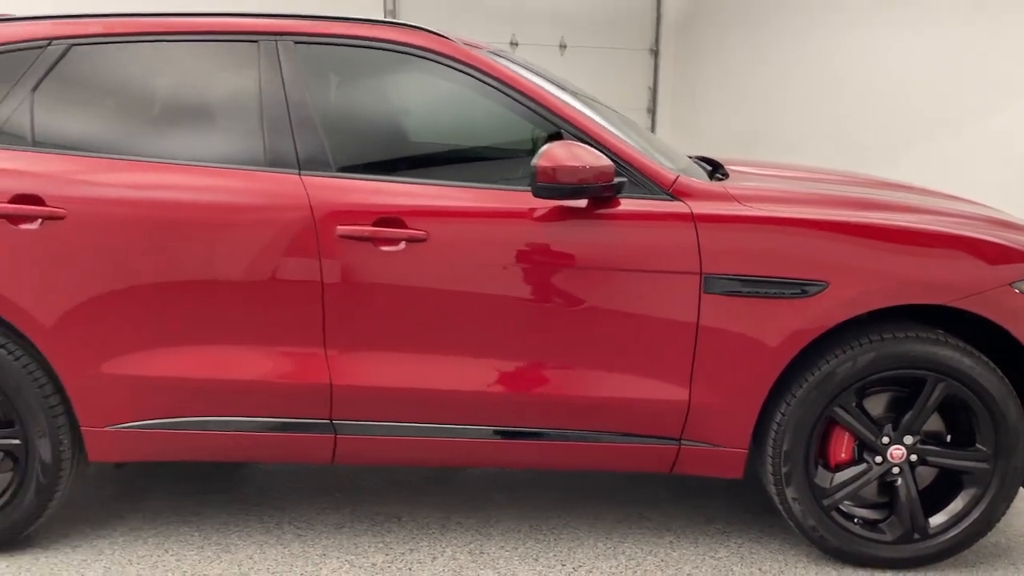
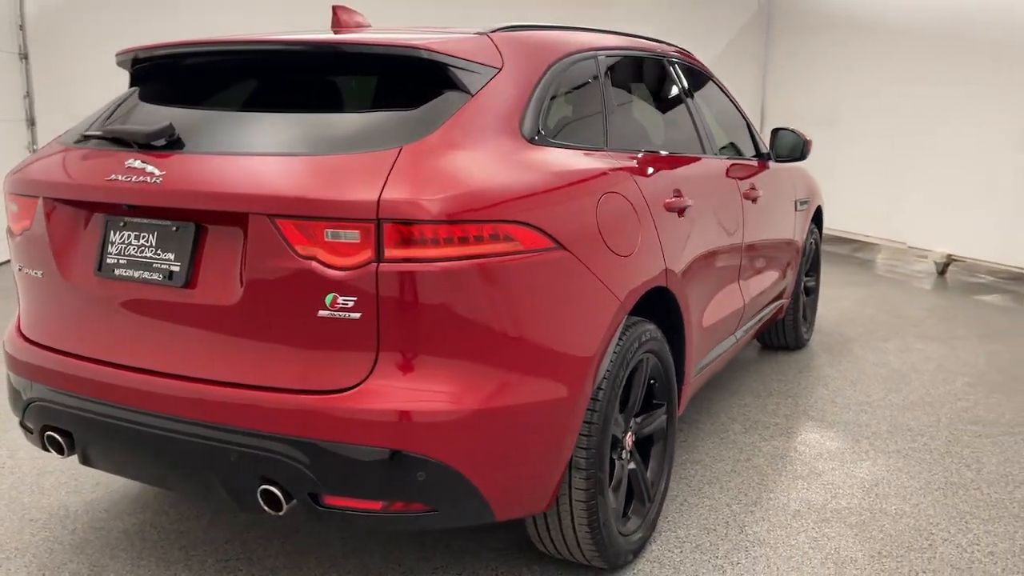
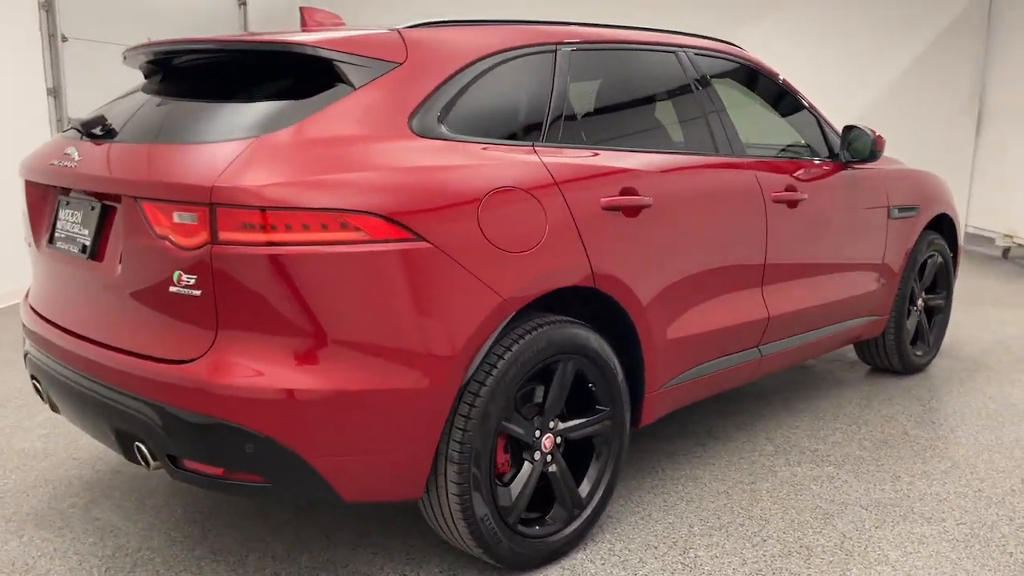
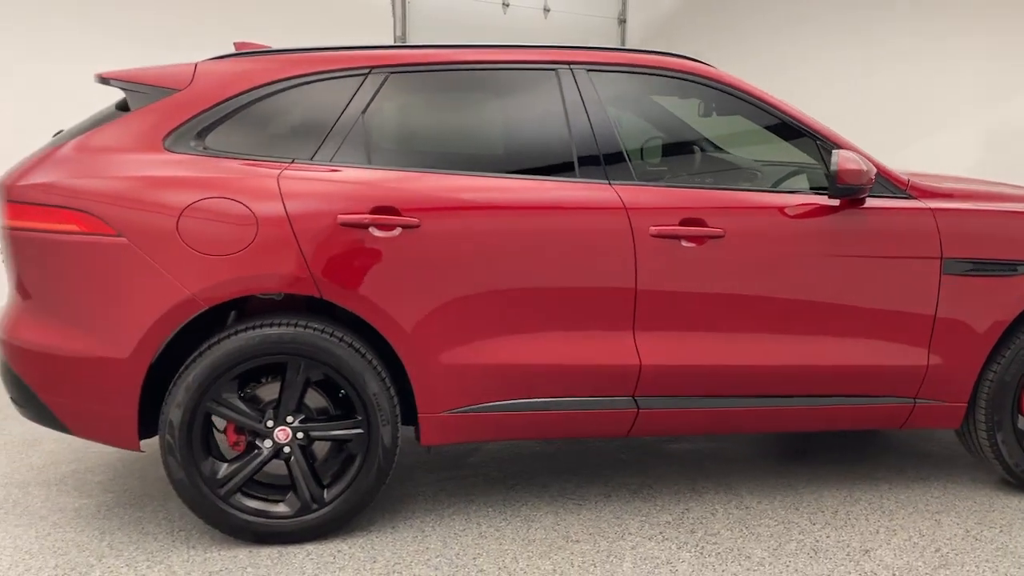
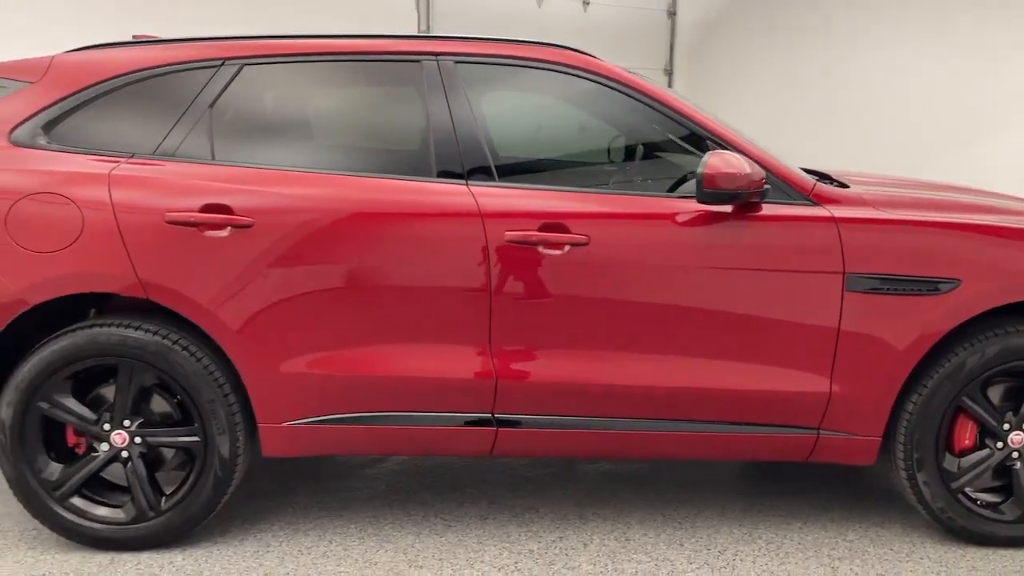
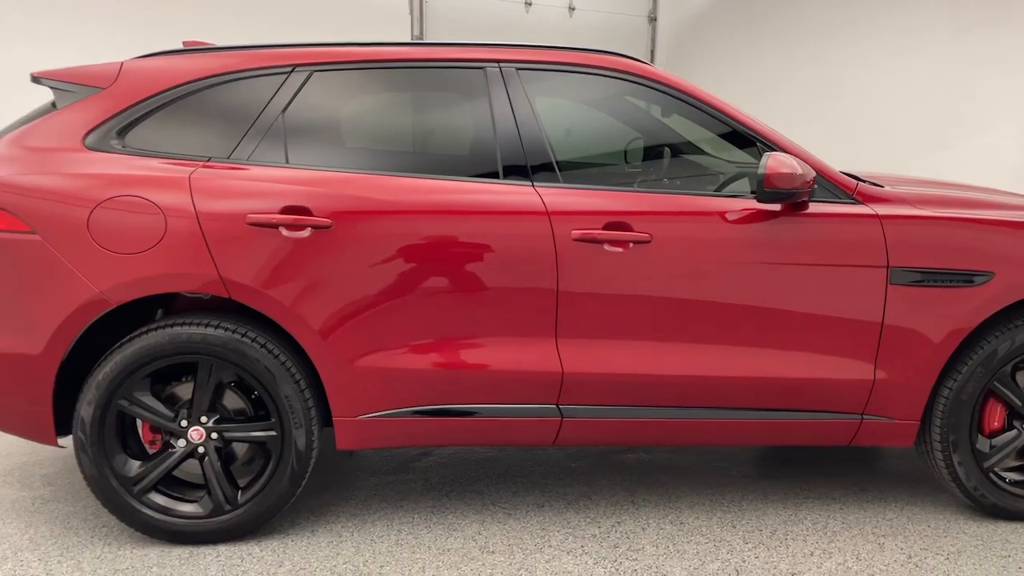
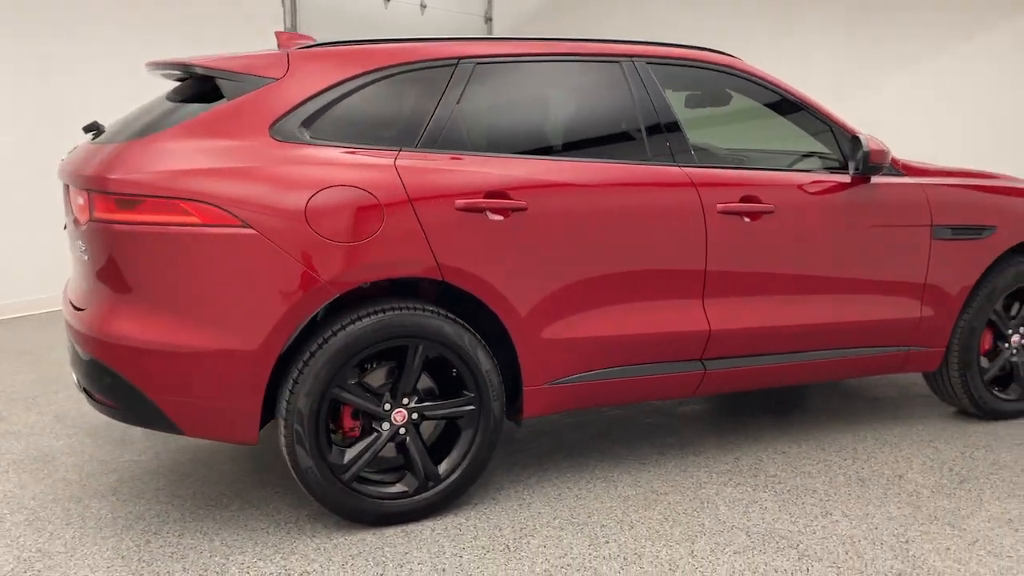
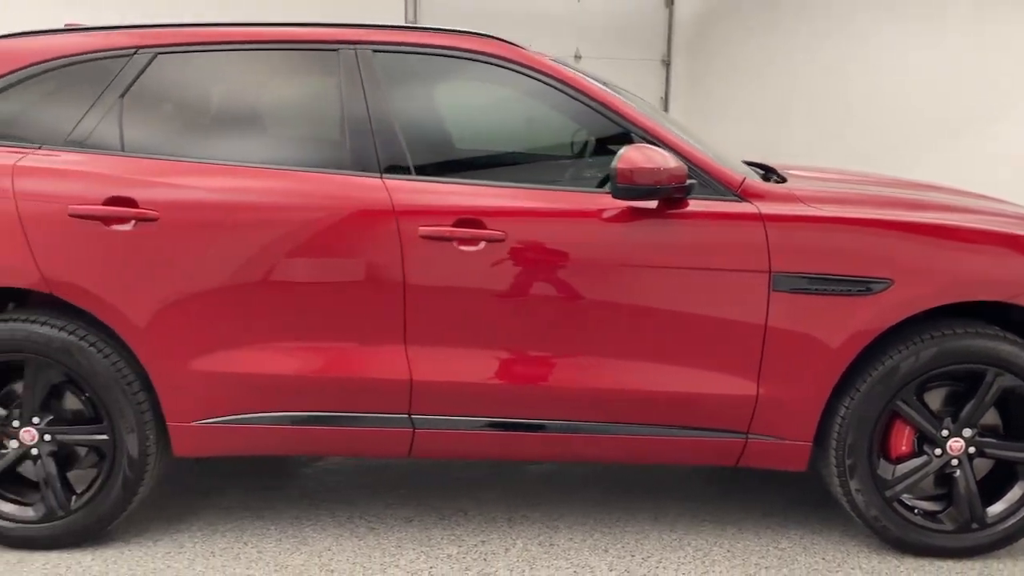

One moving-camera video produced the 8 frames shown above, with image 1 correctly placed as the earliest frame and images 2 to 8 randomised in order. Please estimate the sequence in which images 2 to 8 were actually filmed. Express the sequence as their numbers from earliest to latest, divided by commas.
8, 5, 6, 4, 7, 3, 2
